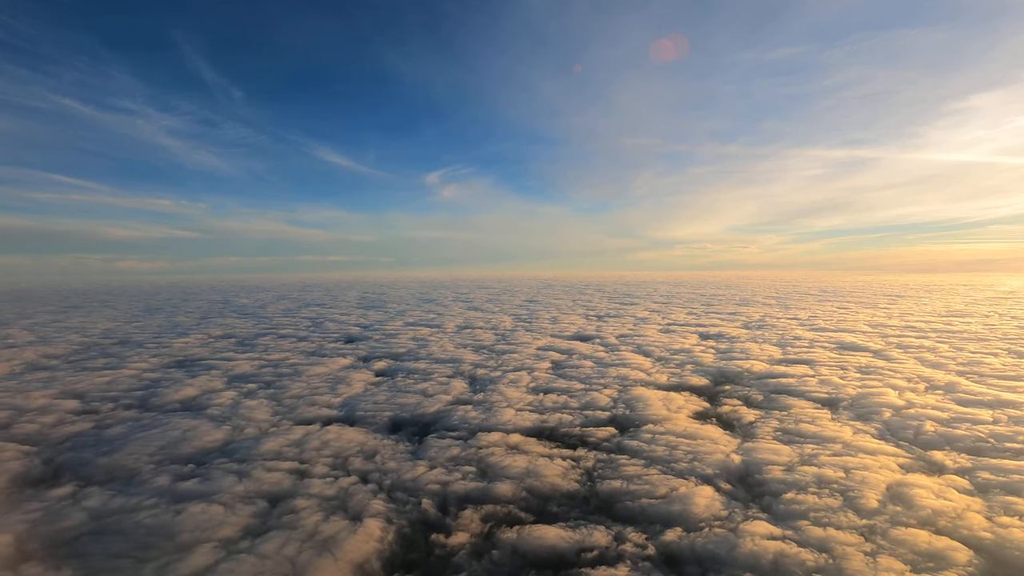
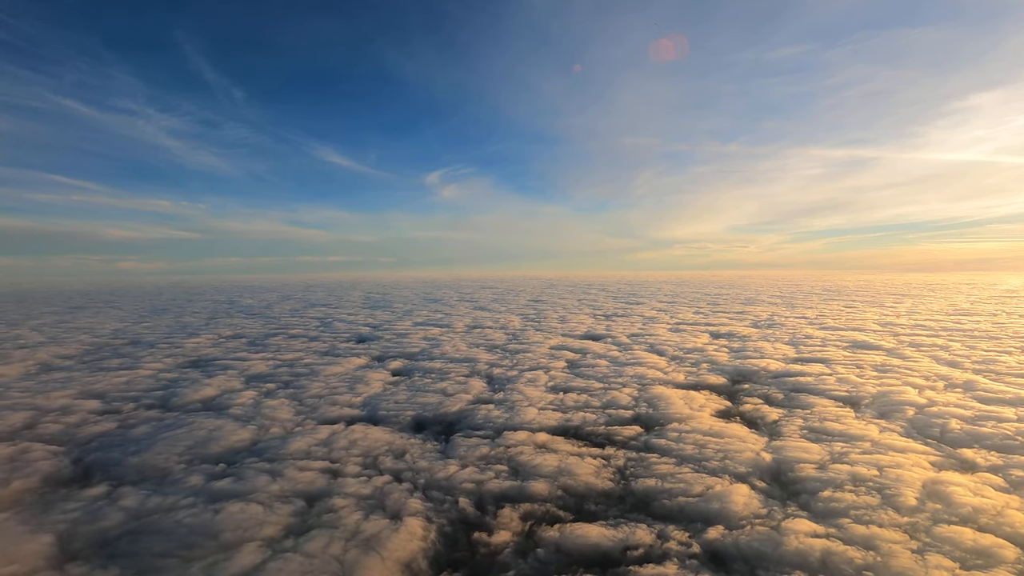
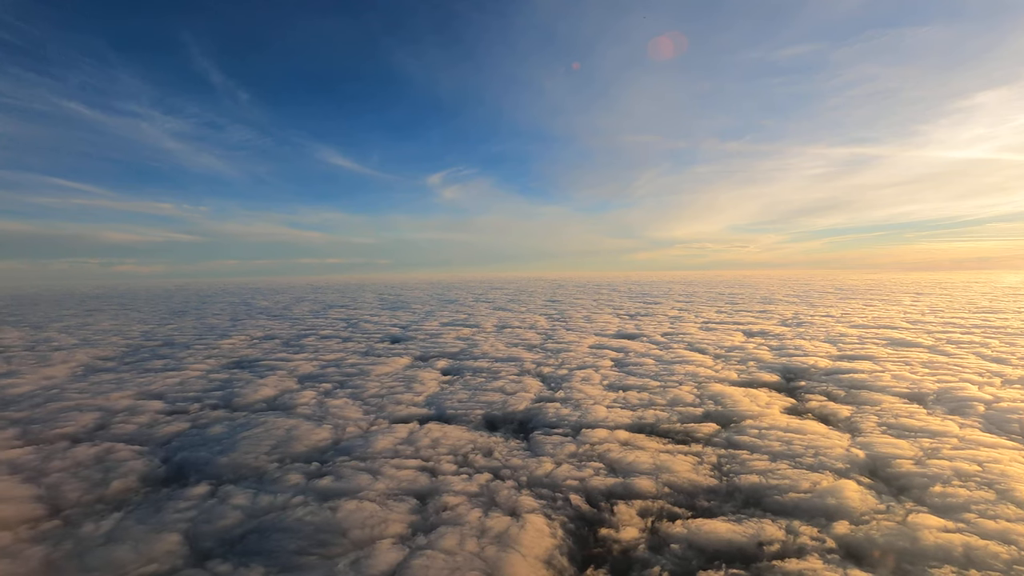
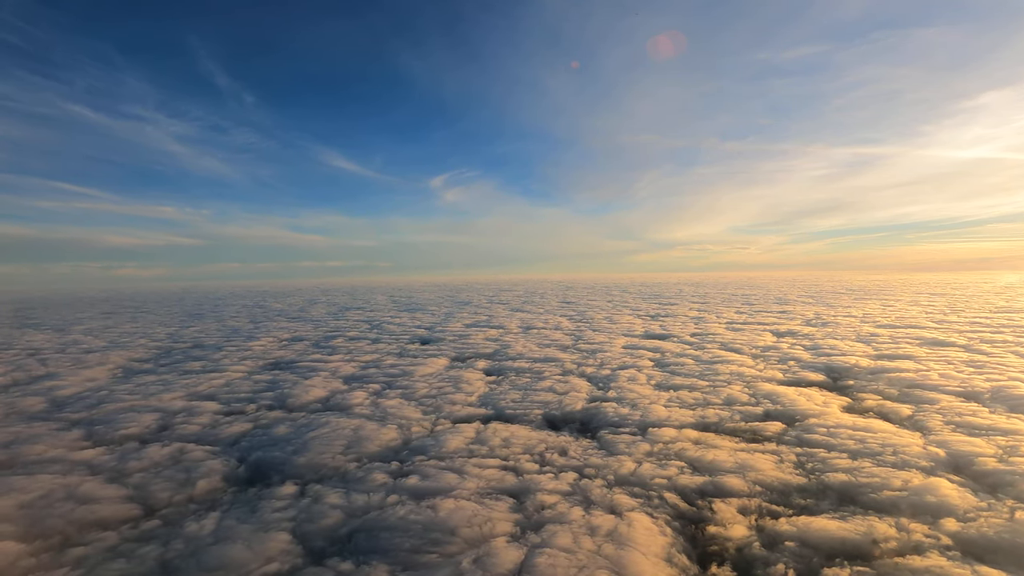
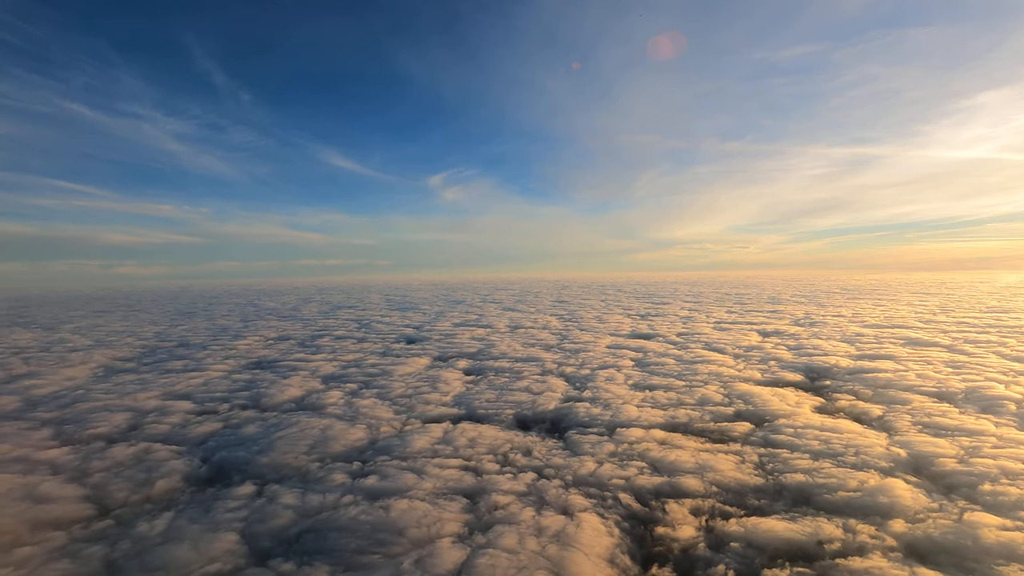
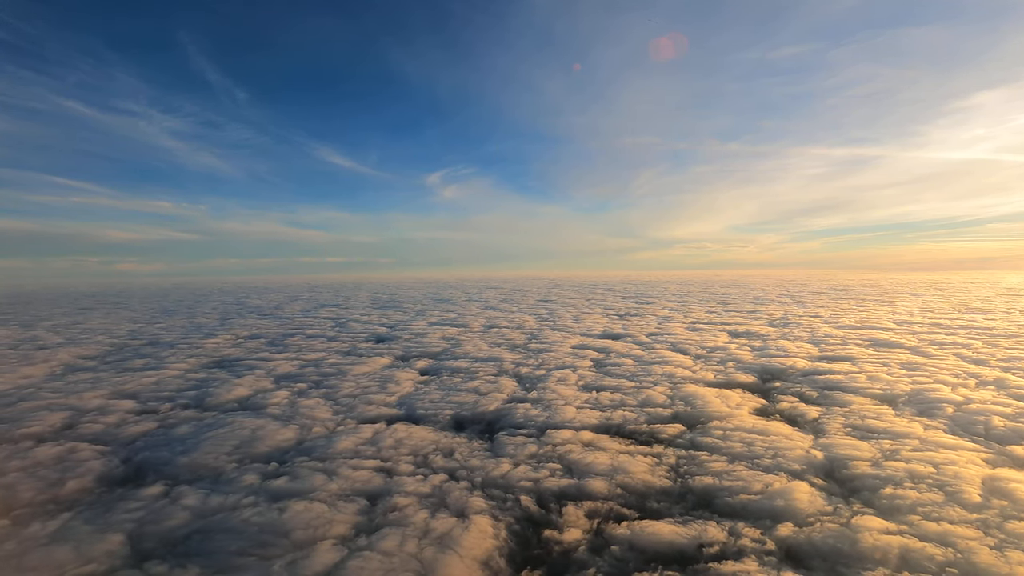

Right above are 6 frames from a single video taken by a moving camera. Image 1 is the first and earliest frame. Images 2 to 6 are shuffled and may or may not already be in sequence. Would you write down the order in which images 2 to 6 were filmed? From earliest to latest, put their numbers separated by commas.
2, 6, 3, 5, 4
